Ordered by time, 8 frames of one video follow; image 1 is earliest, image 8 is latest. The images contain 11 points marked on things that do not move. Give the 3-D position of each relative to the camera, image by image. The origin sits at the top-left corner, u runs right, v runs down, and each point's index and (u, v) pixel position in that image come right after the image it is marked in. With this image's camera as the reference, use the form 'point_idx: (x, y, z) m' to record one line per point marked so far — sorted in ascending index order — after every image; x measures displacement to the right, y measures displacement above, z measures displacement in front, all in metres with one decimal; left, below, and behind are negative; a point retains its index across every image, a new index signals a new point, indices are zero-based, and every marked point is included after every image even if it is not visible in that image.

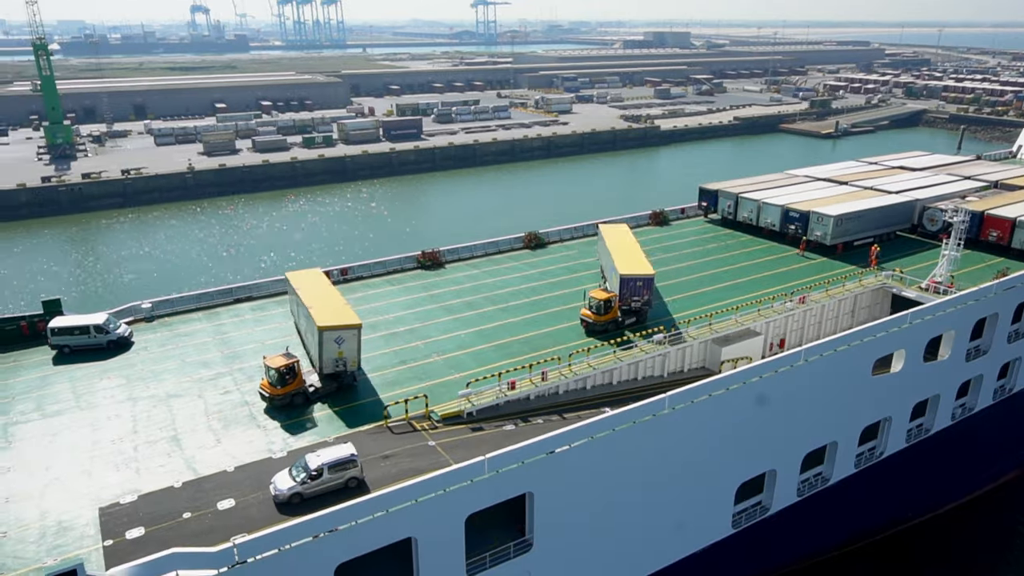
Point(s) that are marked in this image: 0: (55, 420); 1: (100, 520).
0: (-9.5, -2.7, +15.1) m
1: (-6.8, -3.8, +12.1) m
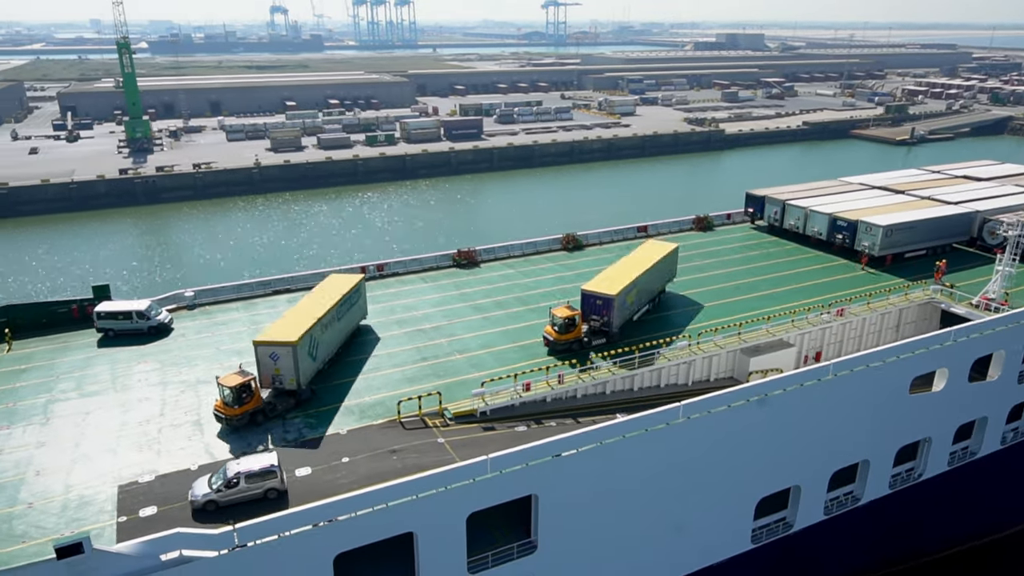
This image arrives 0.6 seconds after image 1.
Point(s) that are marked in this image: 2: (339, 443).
0: (-9.2, -2.4, +15.9) m
1: (-6.8, -3.6, +12.7) m
2: (-3.4, -3.0, +14.2) m
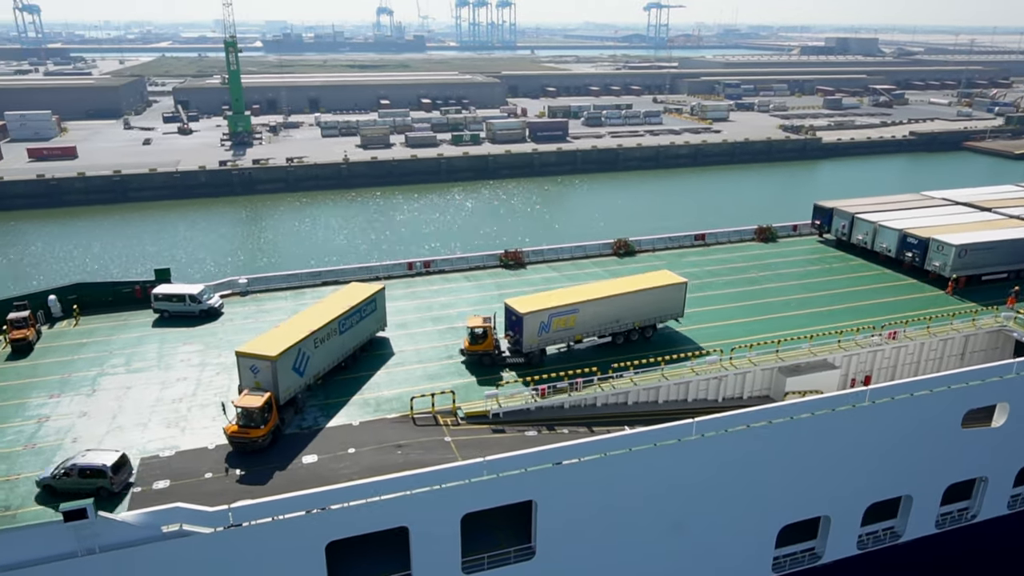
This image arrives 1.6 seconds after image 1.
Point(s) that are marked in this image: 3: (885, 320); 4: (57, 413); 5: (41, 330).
0: (-8.8, -2.0, +17.0) m
1: (-6.9, -3.3, +13.5) m
2: (-3.3, -2.9, +14.5) m
3: (+10.2, -0.9, +20.0) m
4: (-9.6, -2.6, +15.4) m
5: (-12.5, -1.1, +19.3) m
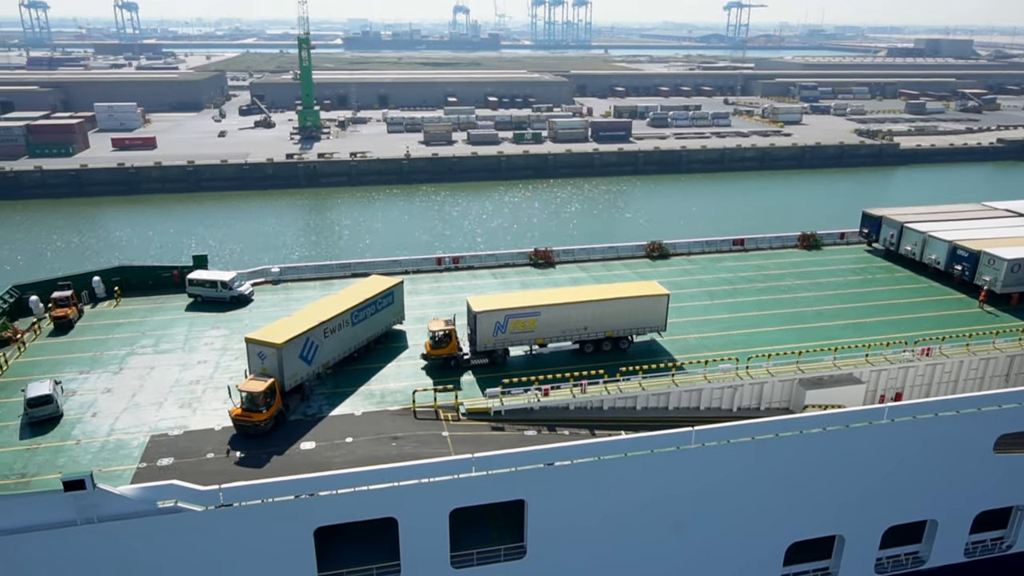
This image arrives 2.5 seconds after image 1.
0: (-8.6, -1.7, +17.7) m
1: (-7.0, -3.0, +14.1) m
2: (-3.4, -2.8, +14.8) m
3: (+10.7, -1.2, +19.0) m
4: (-9.5, -2.2, +16.2) m
5: (-12.0, -0.6, +20.4) m
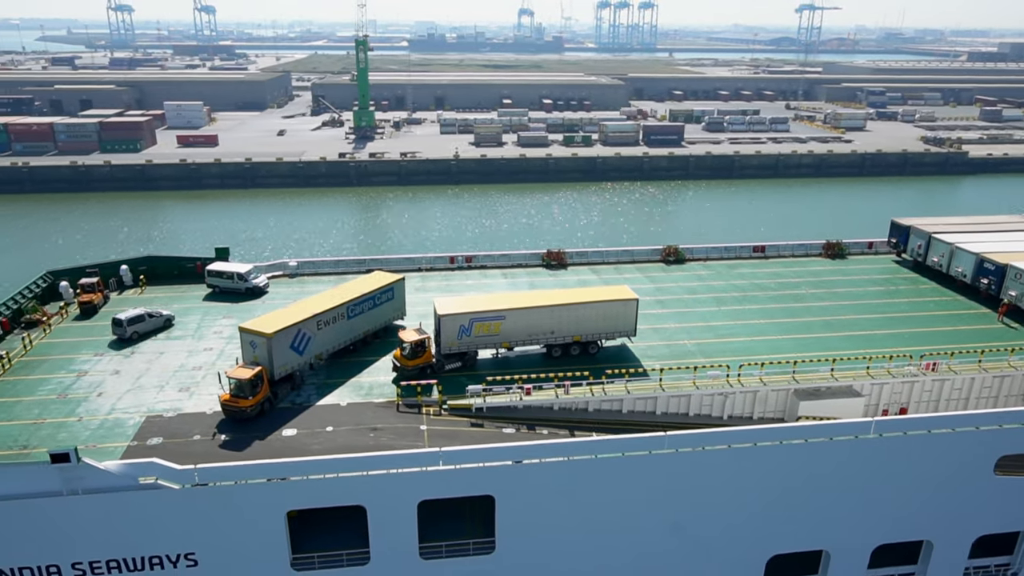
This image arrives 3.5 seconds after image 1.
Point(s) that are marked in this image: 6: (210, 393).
0: (-8.7, -1.4, +18.6) m
1: (-7.5, -2.8, +14.8) m
2: (-3.8, -2.6, +15.3) m
3: (+10.6, -1.6, +18.4) m
4: (-9.8, -1.9, +17.2) m
5: (-11.9, -0.2, +21.5) m
6: (-6.7, -2.3, +16.1) m
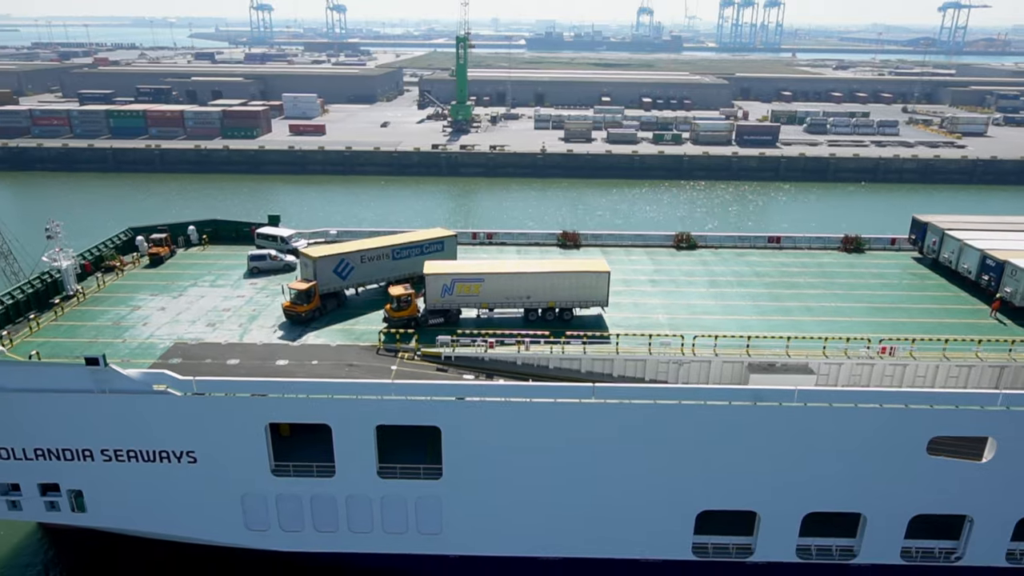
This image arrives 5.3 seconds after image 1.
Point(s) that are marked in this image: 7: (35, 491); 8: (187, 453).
0: (-8.9, 0.0, +21.8) m
1: (-8.4, -1.5, +17.9) m
2: (-4.7, -1.5, +17.8) m
3: (+10.0, -1.3, +18.7) m
4: (-10.3, -0.5, +20.5) m
5: (-11.6, +1.3, +25.2) m
6: (-7.4, -1.1, +19.1) m
7: (-10.9, -4.6, +16.6) m
8: (-7.2, -3.6, +16.1) m
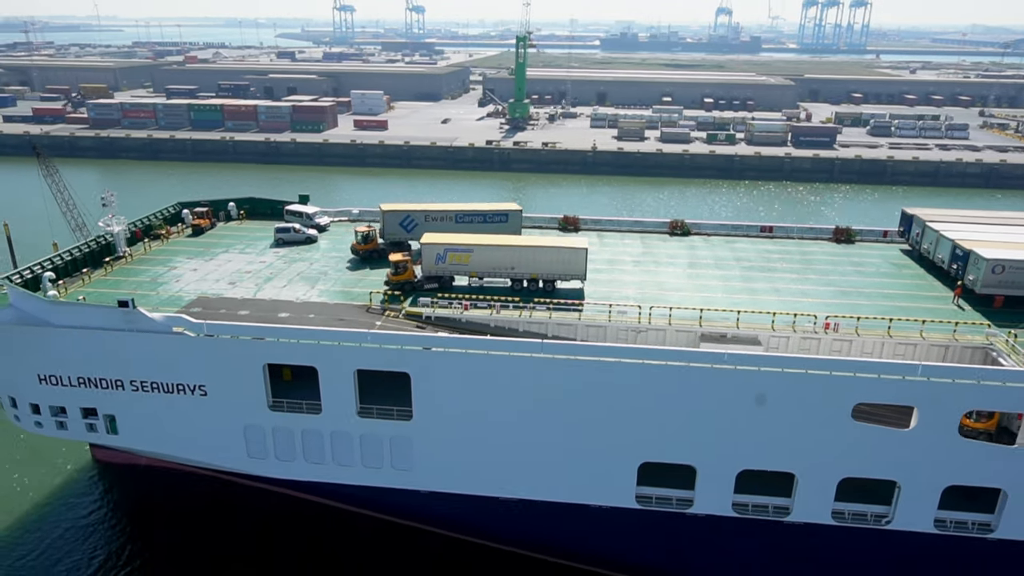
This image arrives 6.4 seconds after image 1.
0: (-9.2, +1.1, +24.7) m
1: (-9.1, -0.4, +20.7) m
2: (-5.4, -0.5, +20.3) m
3: (+9.3, -0.8, +19.8) m
4: (-10.7, +0.7, +23.6) m
5: (-11.5, +2.5, +28.3) m
6: (-7.9, 0.0, +21.8) m
7: (-11.7, -3.4, +19.7) m
8: (-8.1, -2.6, +18.8) m
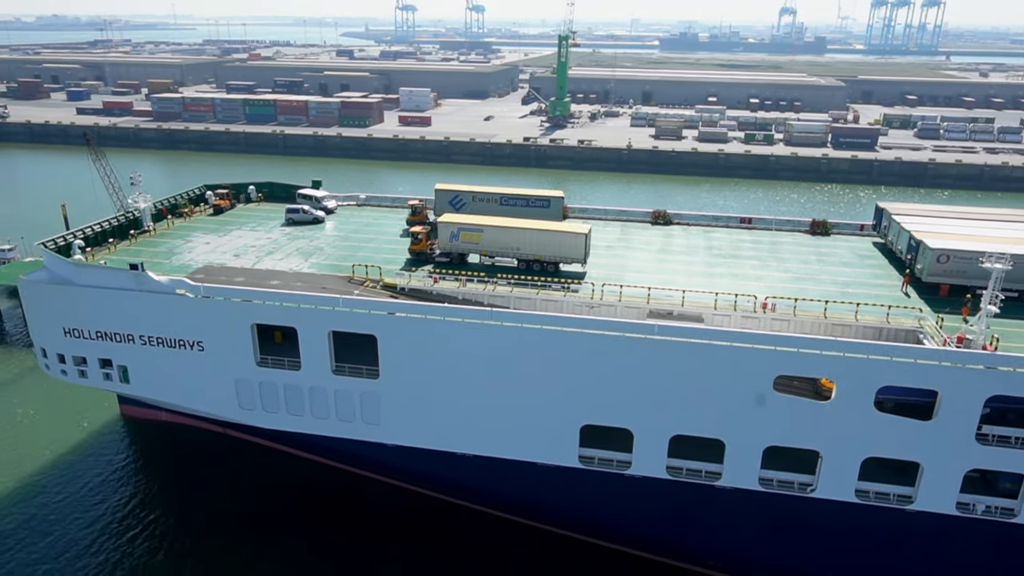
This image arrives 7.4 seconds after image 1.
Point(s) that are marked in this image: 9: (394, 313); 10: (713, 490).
0: (-9.8, +2.1, +27.2) m
1: (-10.0, +0.6, +23.3) m
2: (-6.3, +0.3, +22.6) m
3: (+8.3, -0.4, +21.0) m
4: (-11.3, +1.7, +26.2) m
5: (-11.7, +3.6, +31.0) m
6: (-8.7, +1.0, +24.3) m
7: (-12.8, -2.3, +22.5) m
8: (-9.2, -1.6, +21.3) m
9: (-3.2, -0.7, +19.7) m
10: (+5.4, -5.4, +19.6) m
